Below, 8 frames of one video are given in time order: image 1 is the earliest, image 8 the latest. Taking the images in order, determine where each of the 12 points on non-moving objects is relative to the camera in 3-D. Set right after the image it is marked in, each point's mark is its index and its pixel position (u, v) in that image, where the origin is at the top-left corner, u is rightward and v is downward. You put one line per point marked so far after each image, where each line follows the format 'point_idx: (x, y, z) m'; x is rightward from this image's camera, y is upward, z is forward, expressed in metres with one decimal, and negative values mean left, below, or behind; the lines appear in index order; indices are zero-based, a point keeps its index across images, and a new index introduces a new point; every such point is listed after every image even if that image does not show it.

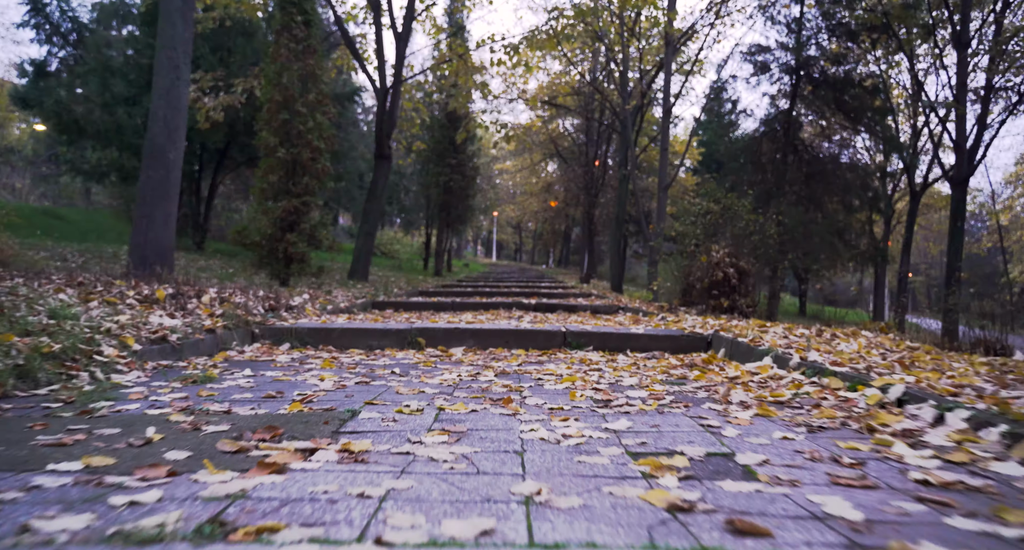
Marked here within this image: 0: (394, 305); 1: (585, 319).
0: (-1.8, -0.5, +9.7) m
1: (+0.8, -0.5, +7.2) m
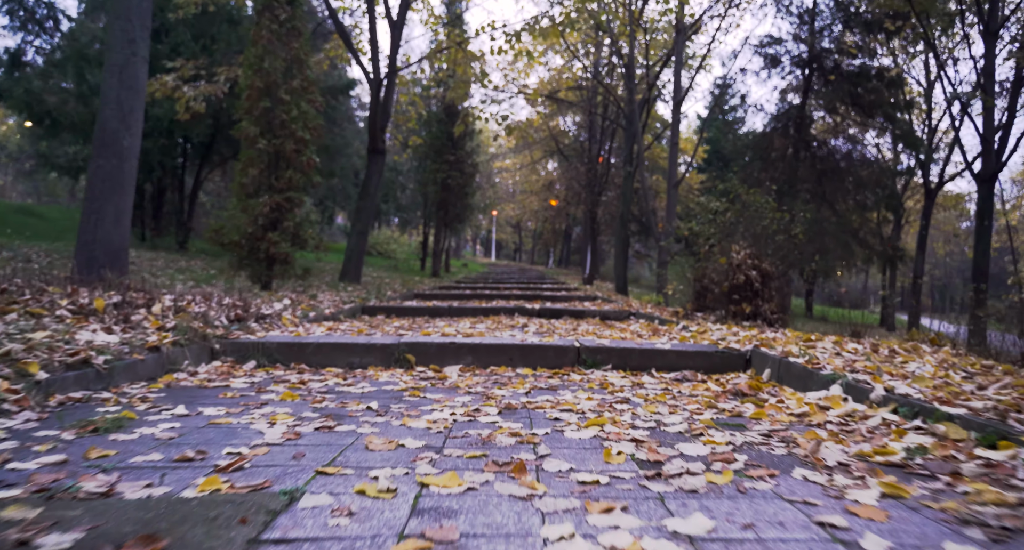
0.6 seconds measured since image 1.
0: (-1.8, -0.5, +9.0) m
1: (+0.9, -0.5, +6.5) m
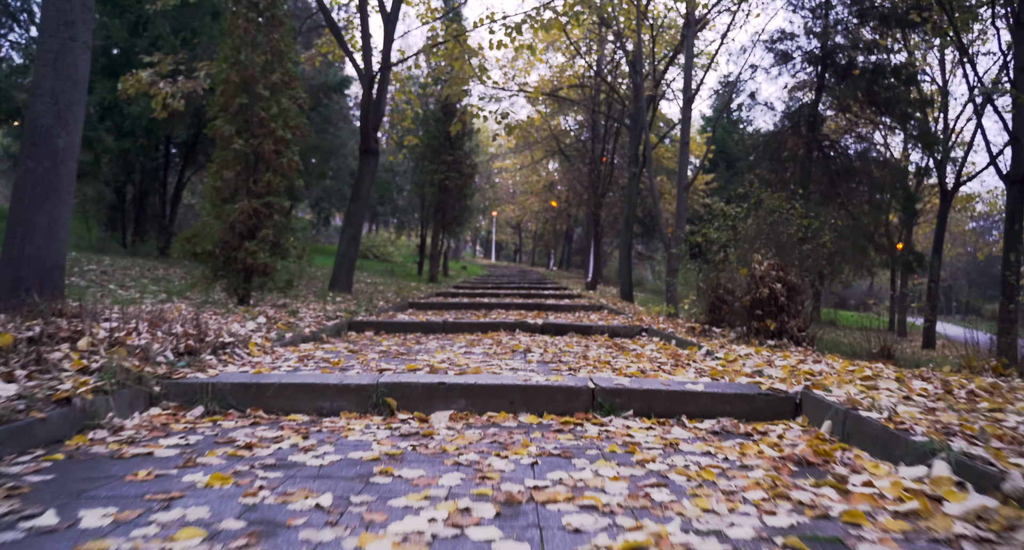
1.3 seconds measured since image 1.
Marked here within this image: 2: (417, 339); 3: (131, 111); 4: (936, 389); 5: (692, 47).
0: (-1.8, -0.7, +8.2) m
1: (+0.9, -0.7, +5.7) m
2: (-1.1, -0.8, +7.4) m
3: (-6.8, +2.9, +11.5) m
4: (+2.5, -0.7, +3.8) m
5: (+3.5, +4.5, +12.5) m
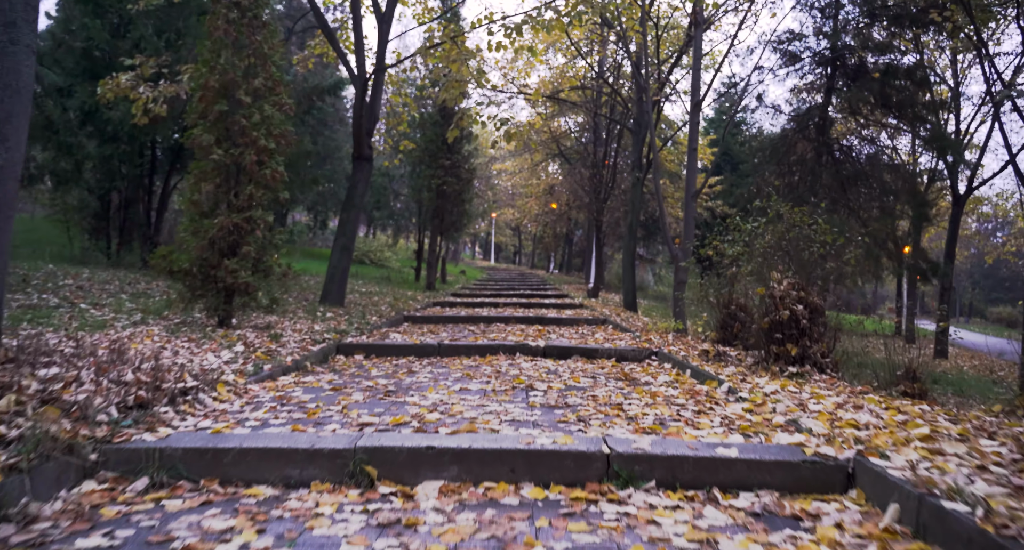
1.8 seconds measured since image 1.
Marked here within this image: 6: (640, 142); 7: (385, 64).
0: (-1.8, -0.9, +7.7) m
1: (+0.9, -0.9, +5.2) m
2: (-1.1, -1.0, +6.9) m
3: (-6.8, +2.7, +10.9) m
4: (+2.5, -0.9, +3.2) m
5: (+3.5, +4.3, +12.0) m
6: (+3.5, +3.7, +17.7) m
7: (-2.5, +4.1, +12.6) m
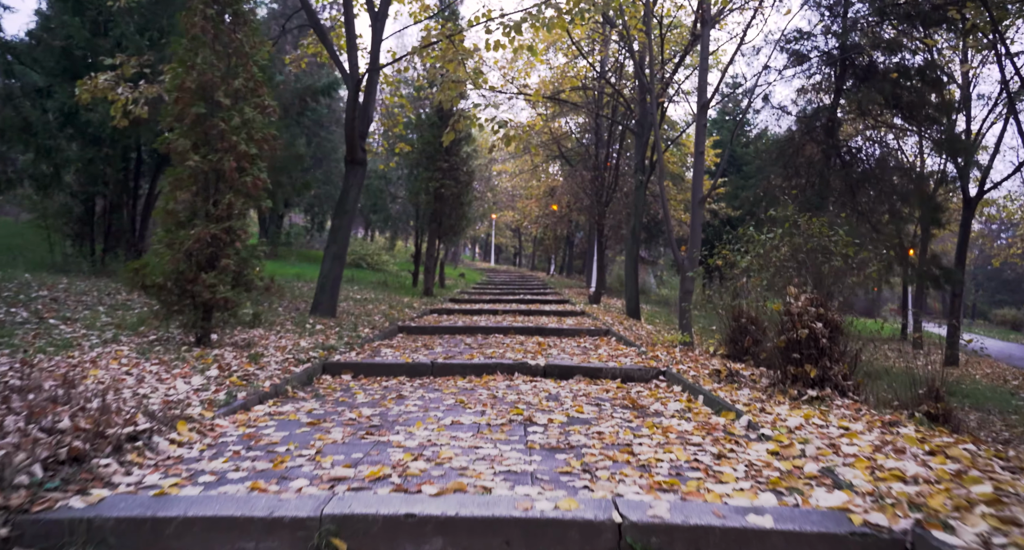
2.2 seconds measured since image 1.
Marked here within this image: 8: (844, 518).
0: (-1.8, -1.0, +7.2) m
1: (+0.9, -1.1, +4.7) m
2: (-1.1, -1.1, +6.4) m
3: (-6.8, +2.6, +10.4) m
4: (+2.5, -1.0, +2.7) m
5: (+3.5, +4.1, +11.5) m
6: (+3.5, +3.5, +17.2) m
7: (-2.5, +4.0, +12.1) m
8: (+1.4, -1.0, +2.8) m
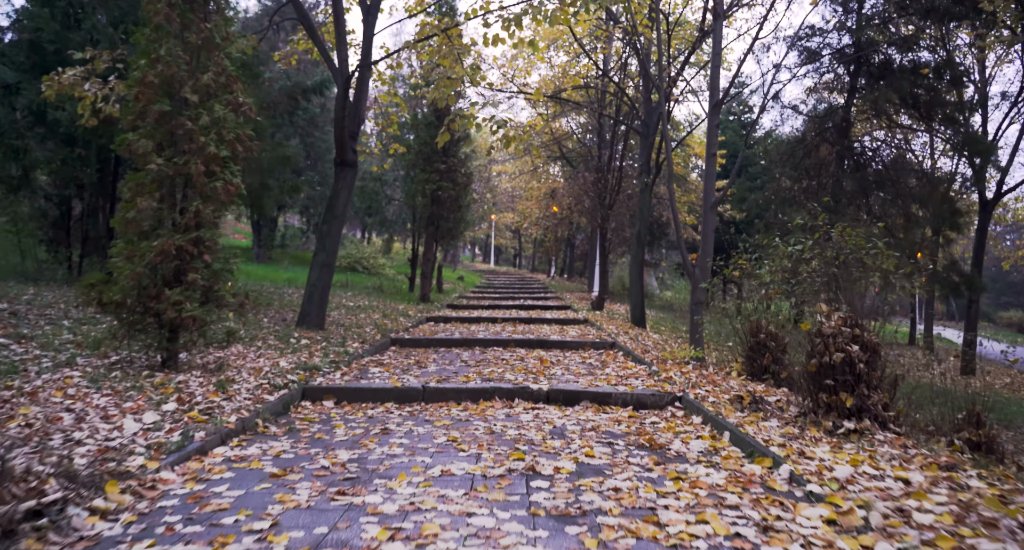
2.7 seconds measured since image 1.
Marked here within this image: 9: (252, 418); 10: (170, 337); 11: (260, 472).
0: (-1.8, -1.2, +6.5) m
1: (+0.9, -1.2, +4.0) m
2: (-1.1, -1.3, +5.7) m
3: (-6.8, +2.4, +9.7) m
4: (+2.5, -1.2, +2.0) m
5: (+3.5, +3.9, +10.8) m
6: (+3.5, +3.3, +16.5) m
7: (-2.5, +3.8, +11.4) m
8: (+1.4, -1.2, +2.1) m
9: (-2.1, -1.1, +5.2) m
10: (-3.3, -0.6, +6.3) m
11: (-1.6, -1.2, +4.0) m
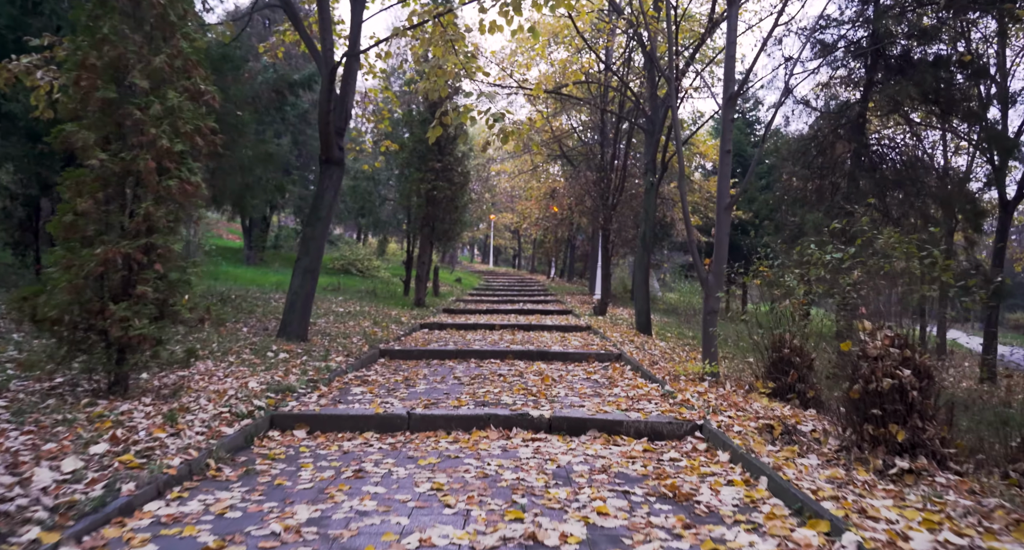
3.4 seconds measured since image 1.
0: (-1.8, -1.3, +5.7) m
1: (+0.8, -1.3, +3.2) m
2: (-1.1, -1.4, +4.9) m
3: (-6.8, +2.3, +8.9) m
4: (+2.4, -1.3, +1.2) m
5: (+3.5, +3.8, +10.0) m
6: (+3.5, +3.3, +15.7) m
7: (-2.5, +3.7, +10.6) m
8: (+1.4, -1.3, +1.3) m
9: (-2.1, -1.2, +4.4) m
10: (-3.3, -0.7, +5.5) m
11: (-1.6, -1.3, +3.2) m
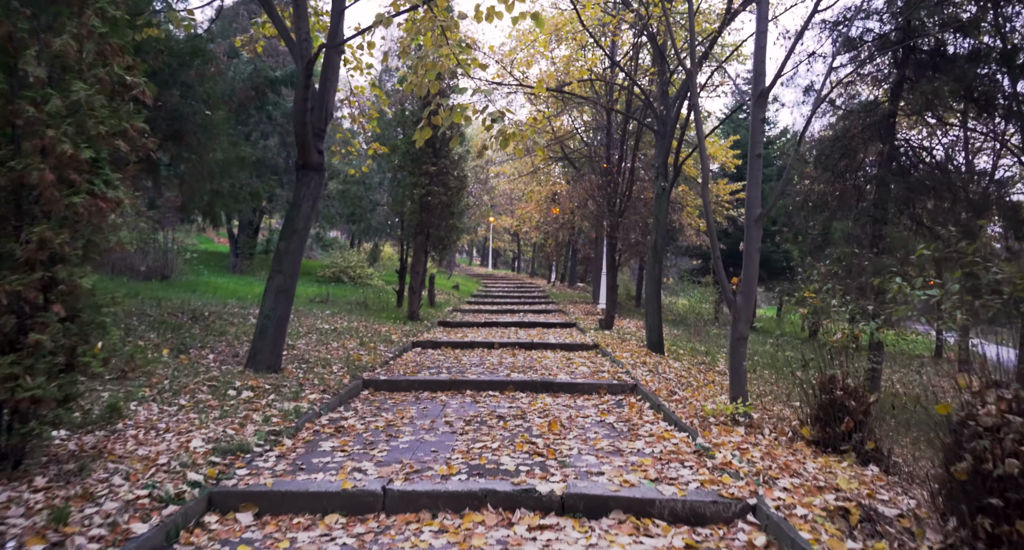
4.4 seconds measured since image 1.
0: (-1.8, -1.6, +4.5) m
1: (+0.9, -1.6, +2.0) m
2: (-1.1, -1.7, +3.7) m
3: (-6.8, +2.0, +7.7) m
4: (+2.5, -1.6, 0.0) m
5: (+3.5, +3.6, +8.8) m
6: (+3.5, +3.0, +14.6) m
7: (-2.5, +3.4, +9.4) m
8: (+1.4, -1.6, +0.1) m
9: (-2.1, -1.5, +3.2) m
10: (-3.3, -1.0, +4.2) m
11: (-1.6, -1.6, +2.0) m
